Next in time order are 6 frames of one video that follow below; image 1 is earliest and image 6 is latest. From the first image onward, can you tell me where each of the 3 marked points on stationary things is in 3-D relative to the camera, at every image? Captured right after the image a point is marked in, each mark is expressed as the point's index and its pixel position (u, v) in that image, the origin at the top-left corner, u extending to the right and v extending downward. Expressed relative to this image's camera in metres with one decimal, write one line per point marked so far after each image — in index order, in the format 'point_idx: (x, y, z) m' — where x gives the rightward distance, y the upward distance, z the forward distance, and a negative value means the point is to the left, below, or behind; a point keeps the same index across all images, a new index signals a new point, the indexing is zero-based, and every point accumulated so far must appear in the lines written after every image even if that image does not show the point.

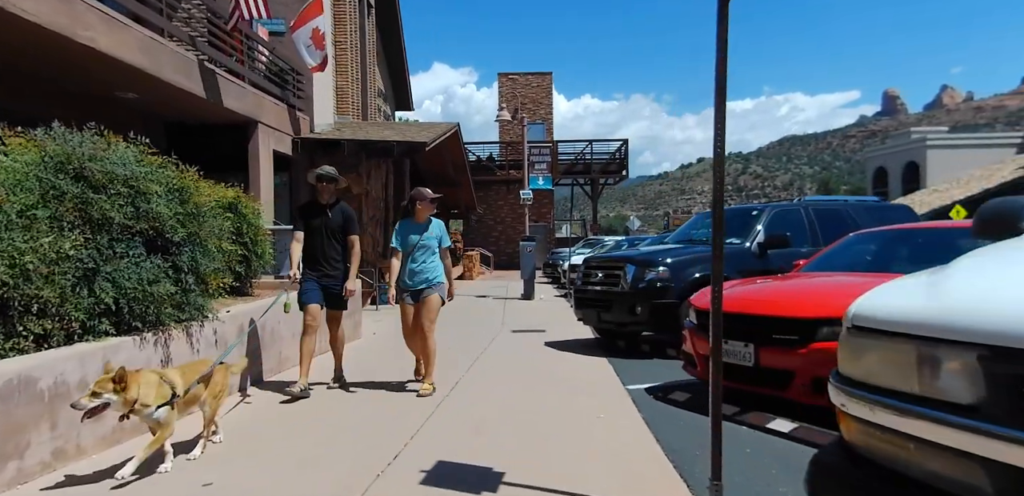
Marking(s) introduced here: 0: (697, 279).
0: (+2.2, -0.4, +7.0) m
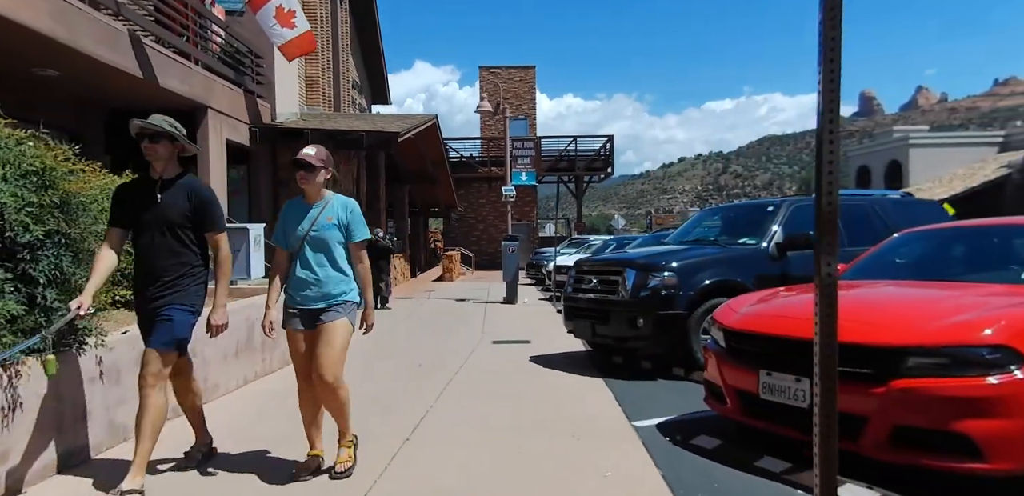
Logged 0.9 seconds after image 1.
0: (+2.0, -0.4, +6.0) m
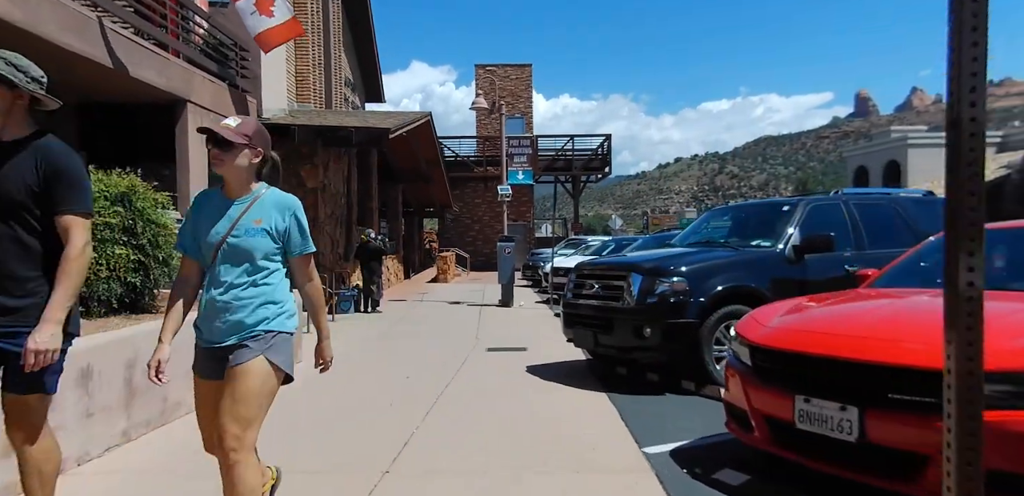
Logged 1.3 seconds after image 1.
0: (+2.0, -0.4, +5.5) m
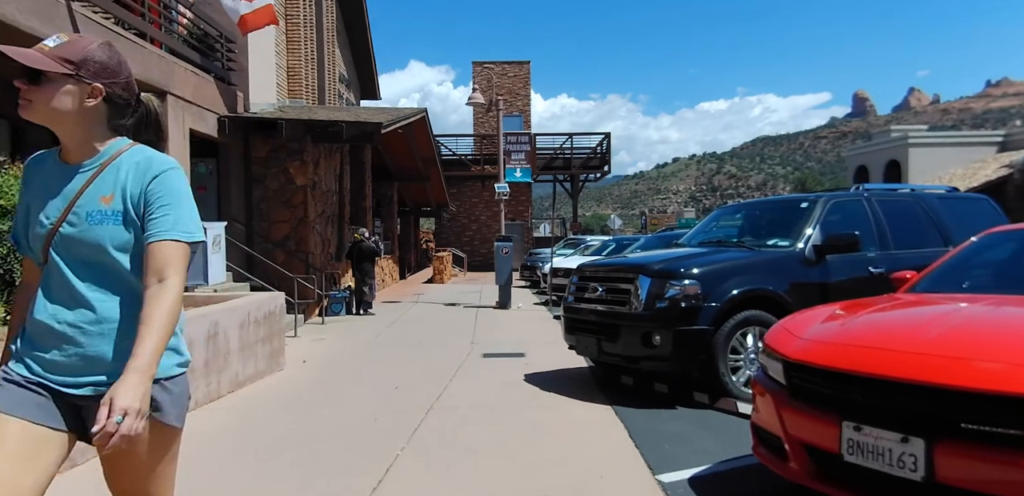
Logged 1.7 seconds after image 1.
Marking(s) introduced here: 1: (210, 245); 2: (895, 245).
0: (+2.0, -0.4, +5.1) m
1: (-3.9, 0.0, +7.5) m
2: (+3.9, 0.0, +5.9) m
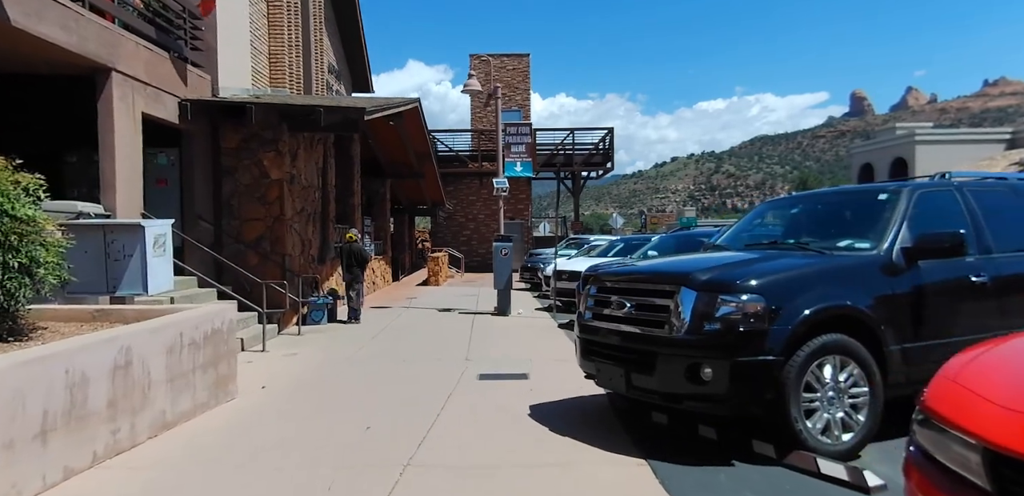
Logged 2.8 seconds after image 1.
0: (+2.0, -0.5, +3.8) m
1: (-3.9, 0.0, +6.2) m
2: (+4.0, 0.0, +4.7) m
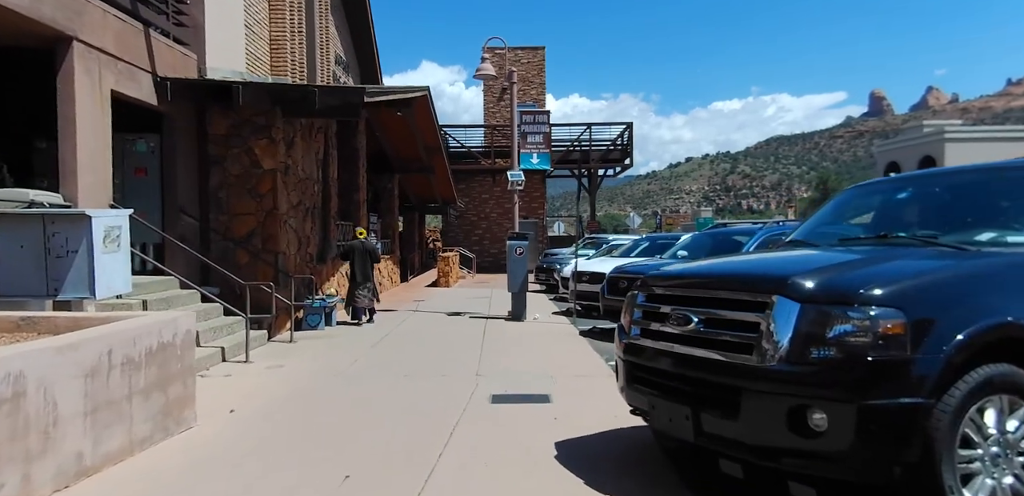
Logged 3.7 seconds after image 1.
0: (+2.1, -0.4, +2.7) m
1: (-3.7, +0.1, +5.2) m
2: (+4.1, 0.0, +3.5) m
